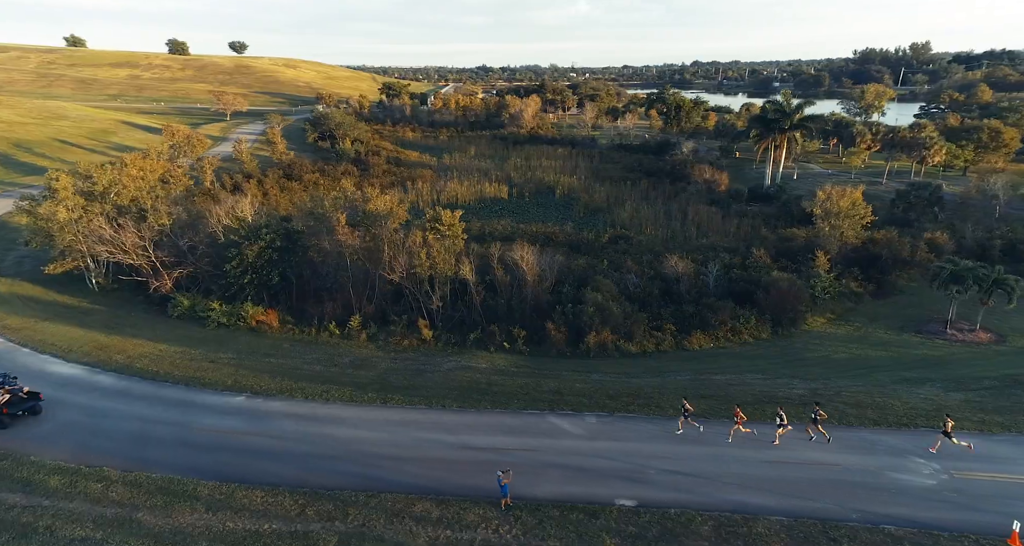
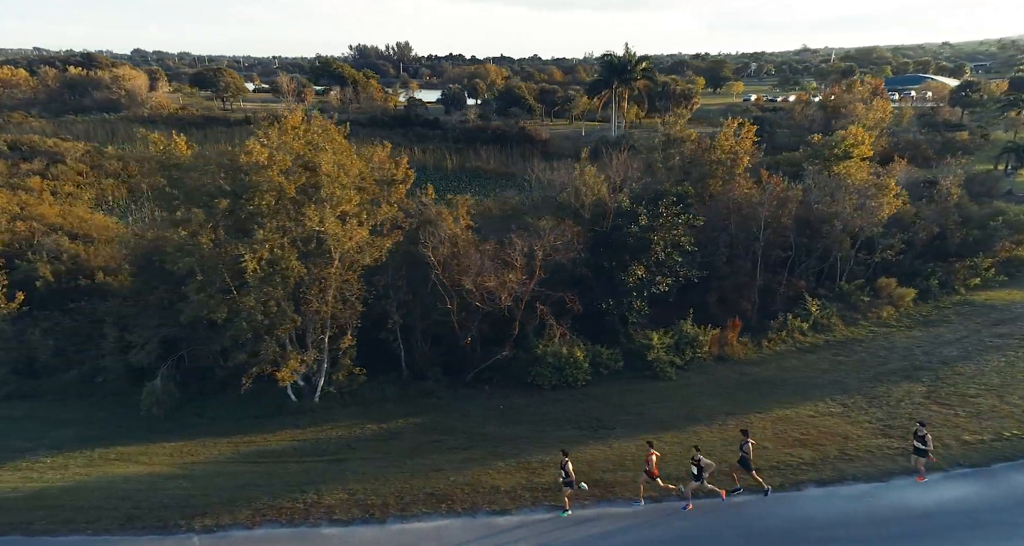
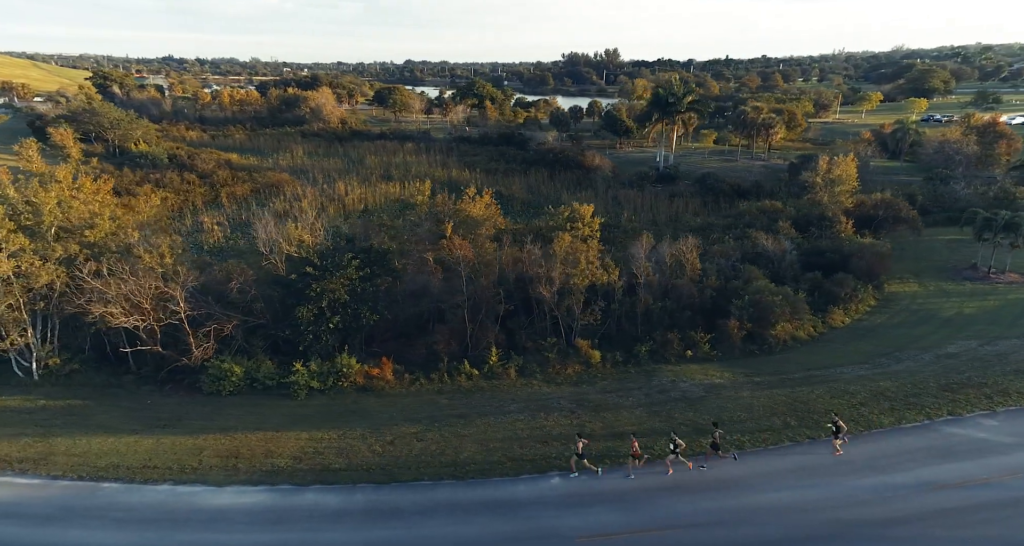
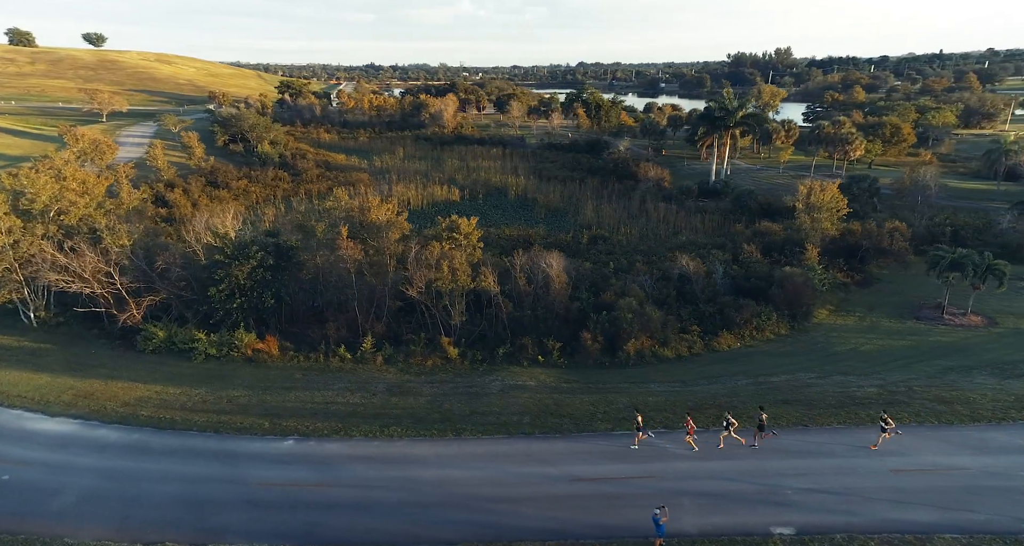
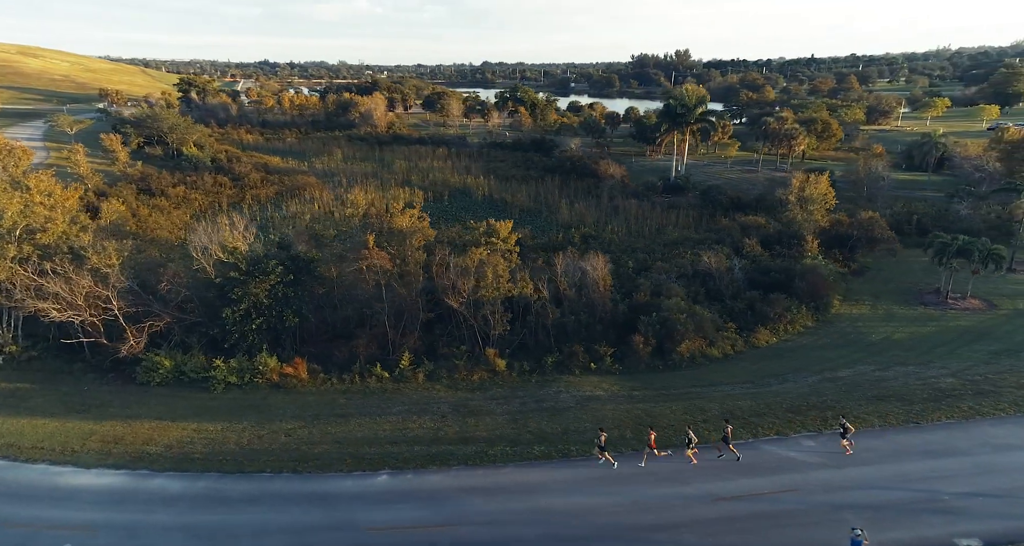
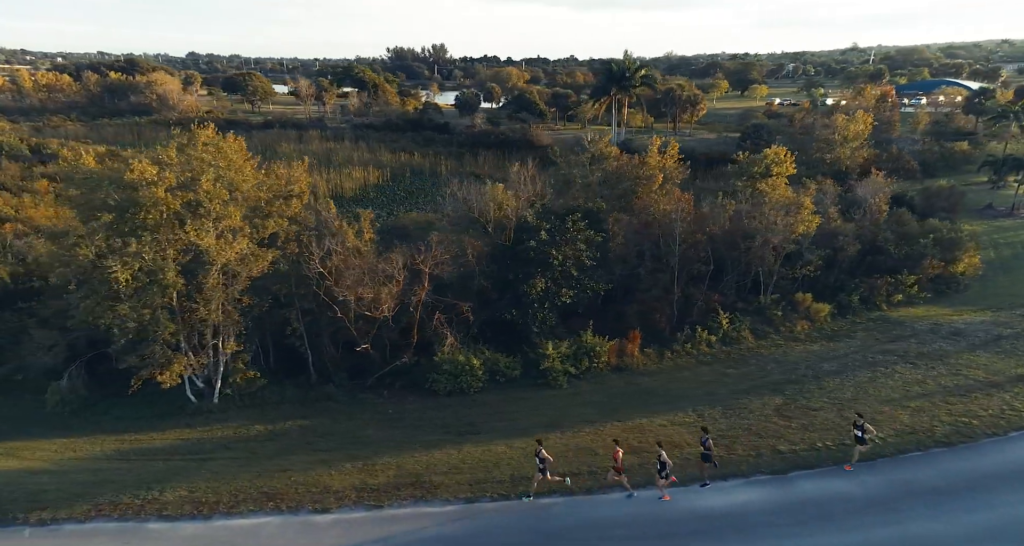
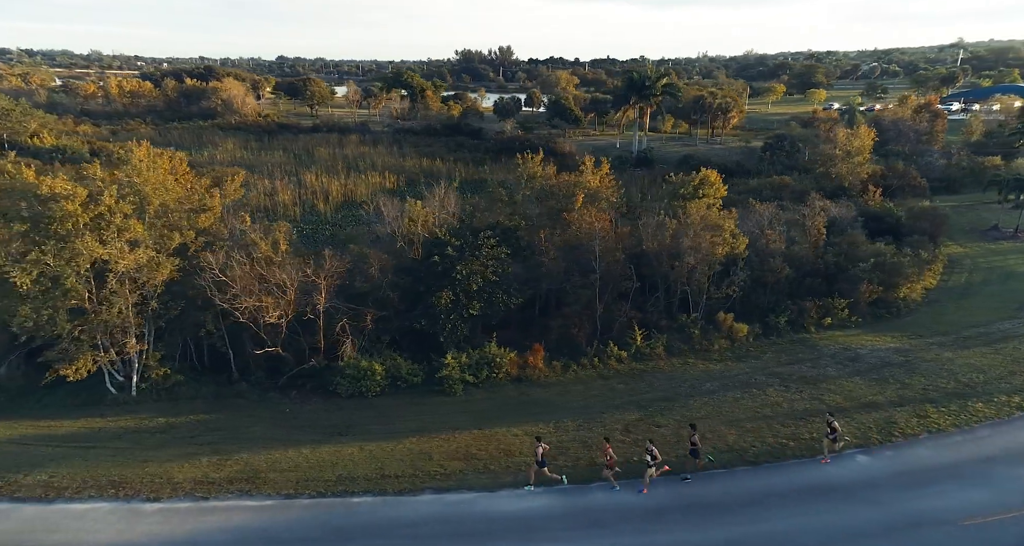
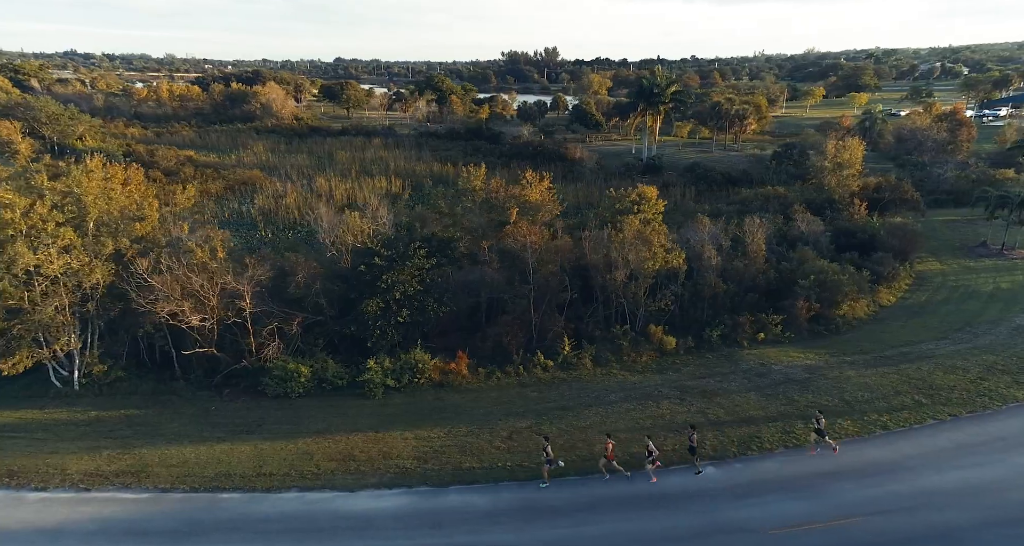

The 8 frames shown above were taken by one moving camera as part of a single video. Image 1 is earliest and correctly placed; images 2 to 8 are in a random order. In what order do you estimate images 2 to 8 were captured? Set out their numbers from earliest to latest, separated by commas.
4, 5, 3, 8, 7, 6, 2
